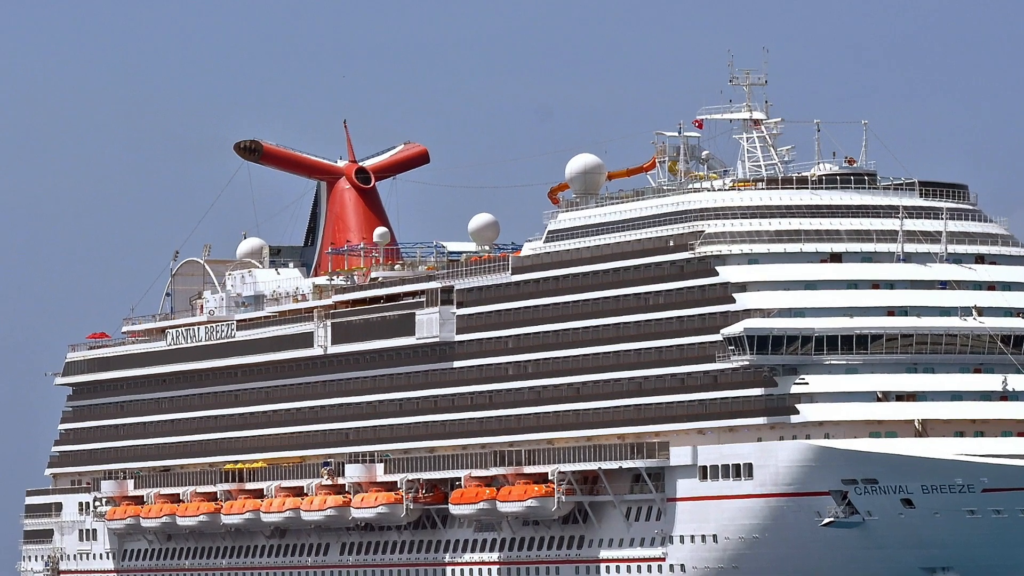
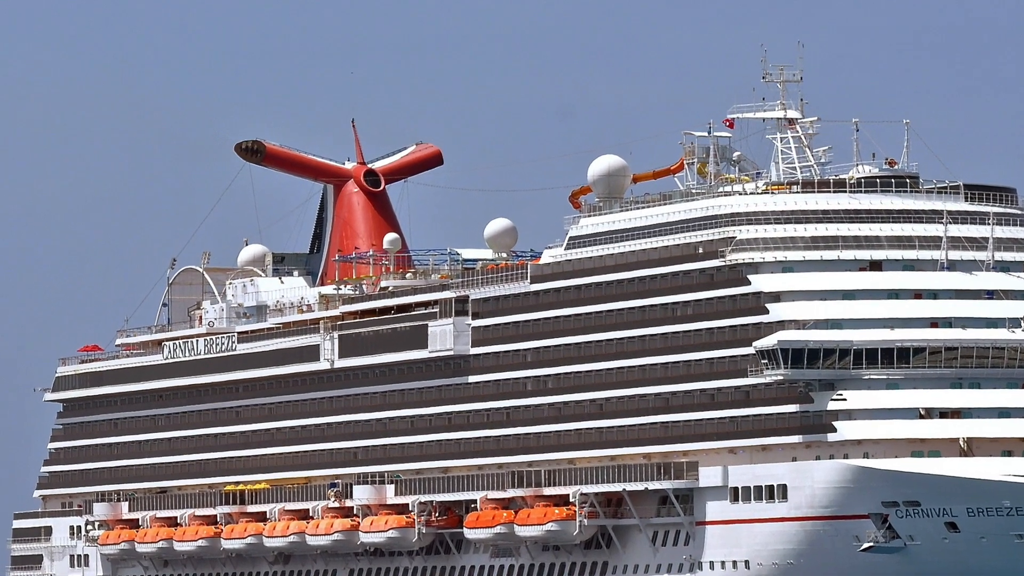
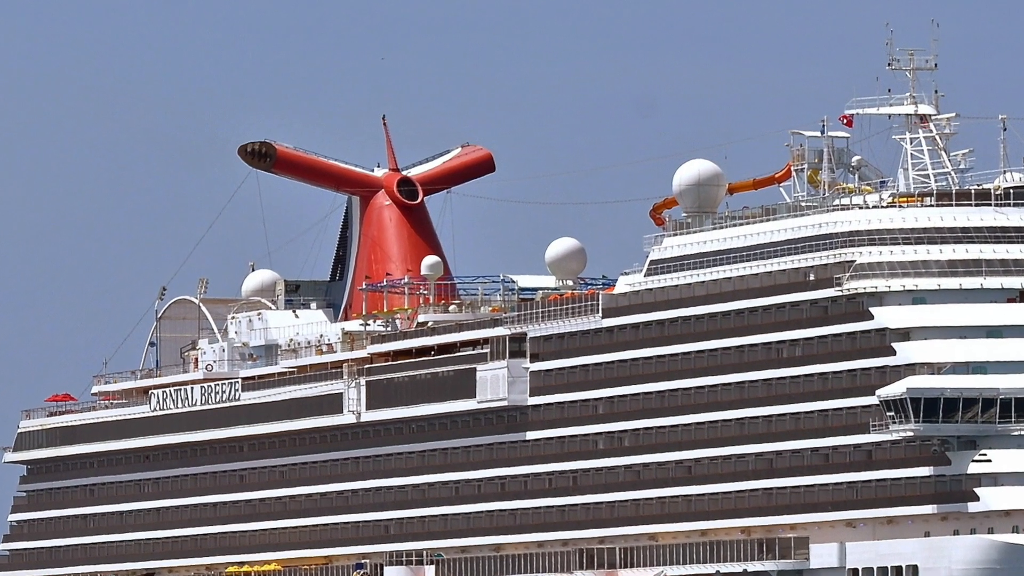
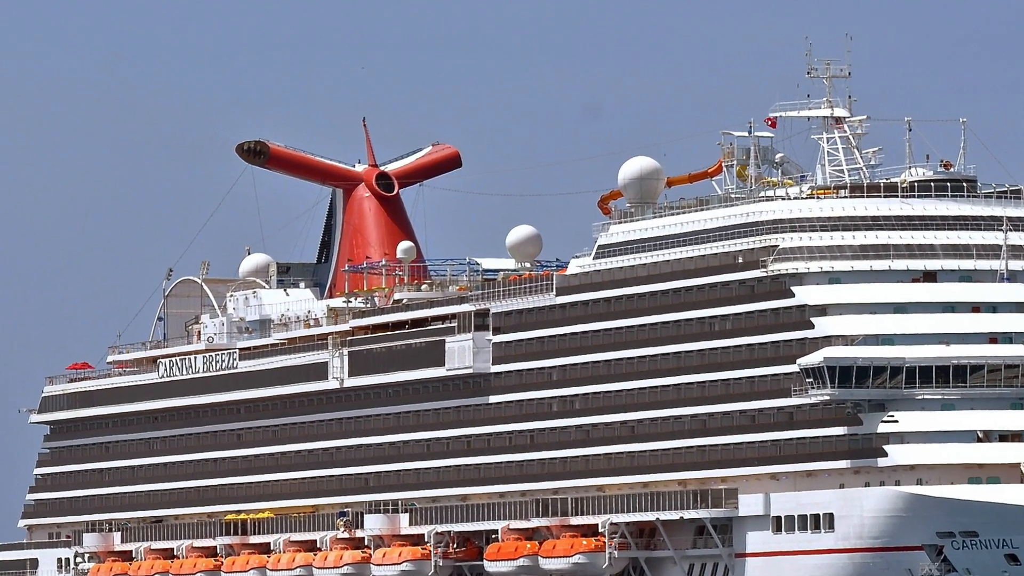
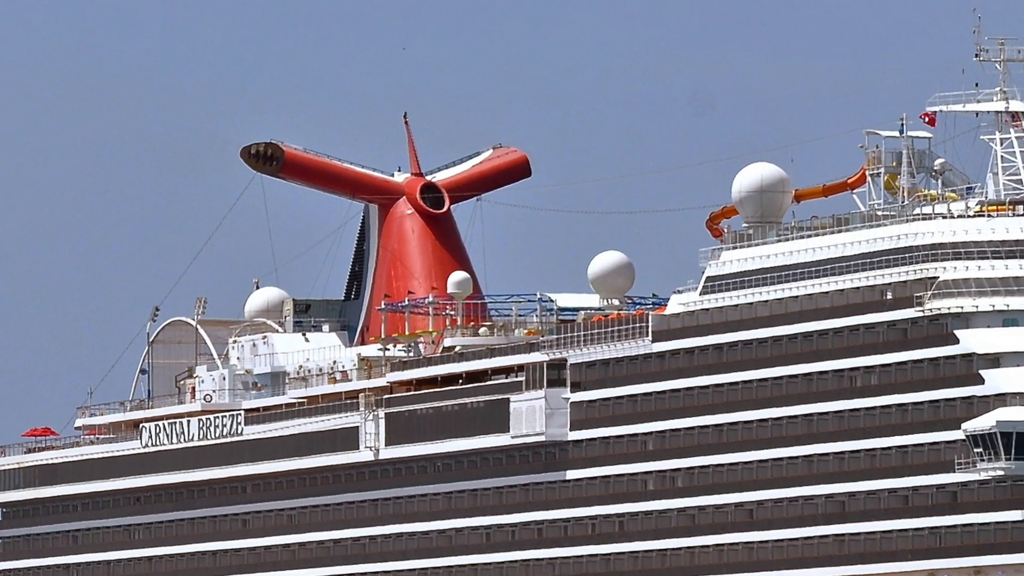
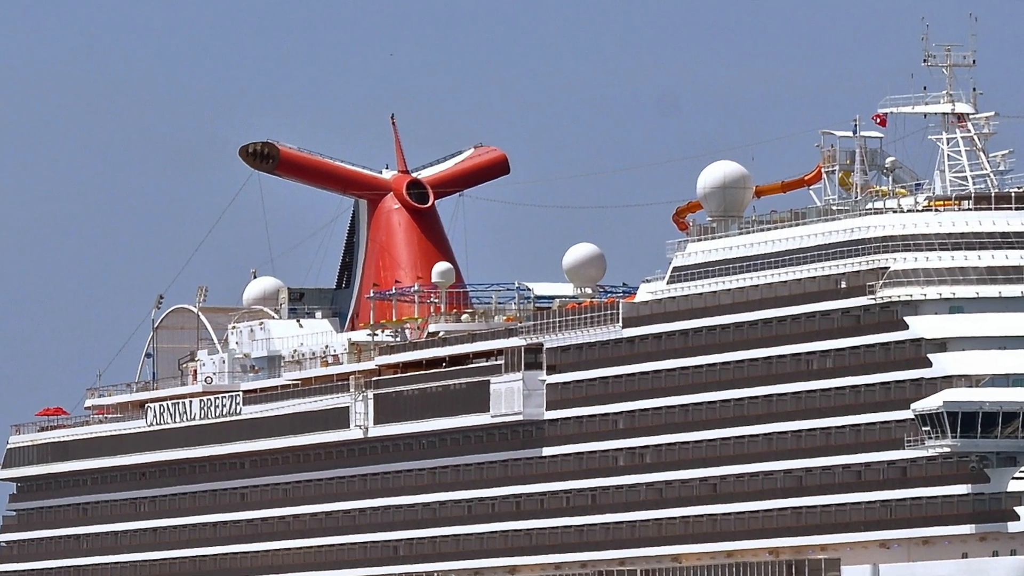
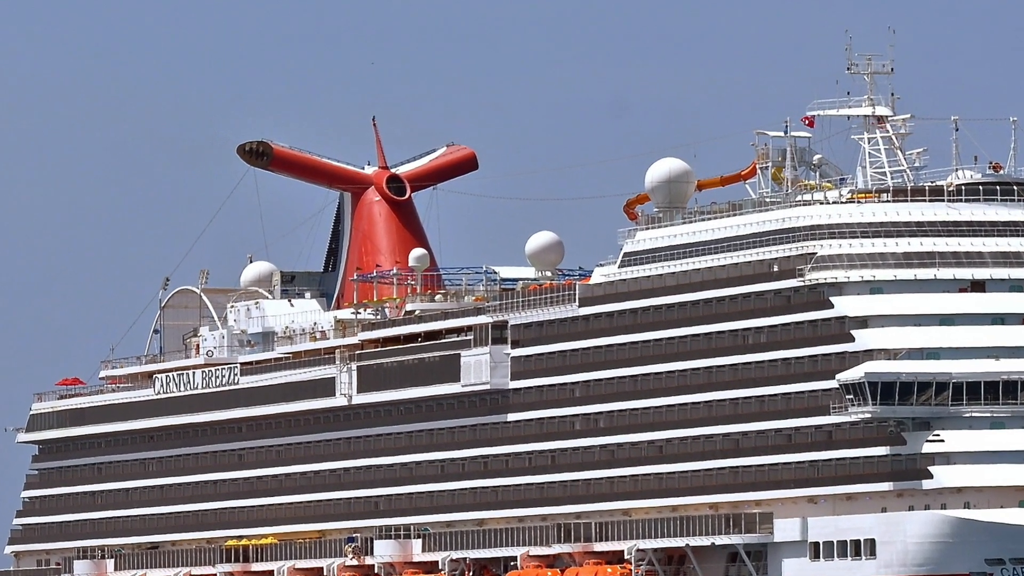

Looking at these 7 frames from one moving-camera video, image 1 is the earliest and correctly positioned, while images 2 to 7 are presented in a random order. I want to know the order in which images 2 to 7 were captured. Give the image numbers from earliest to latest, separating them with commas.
2, 4, 7, 3, 6, 5
